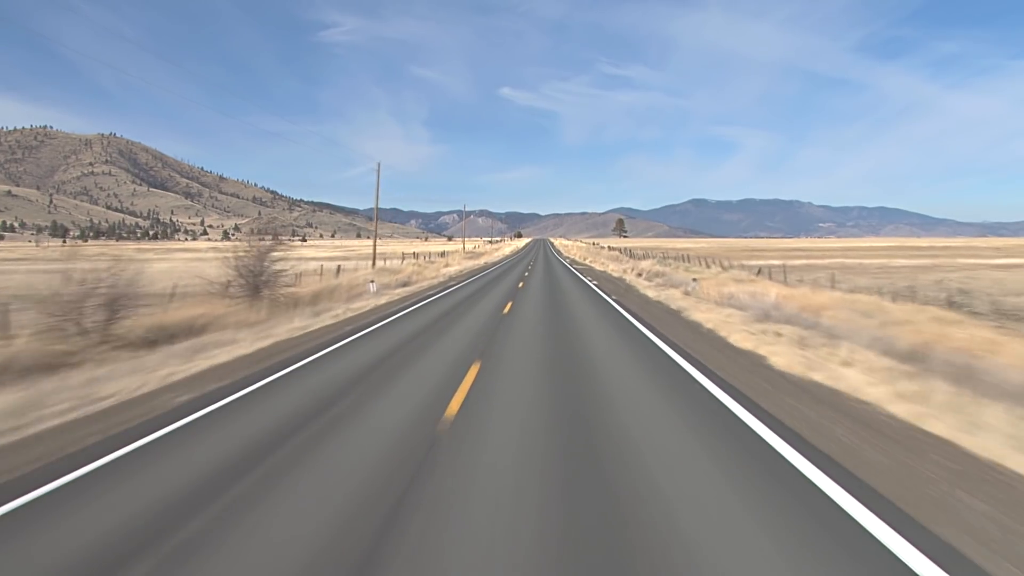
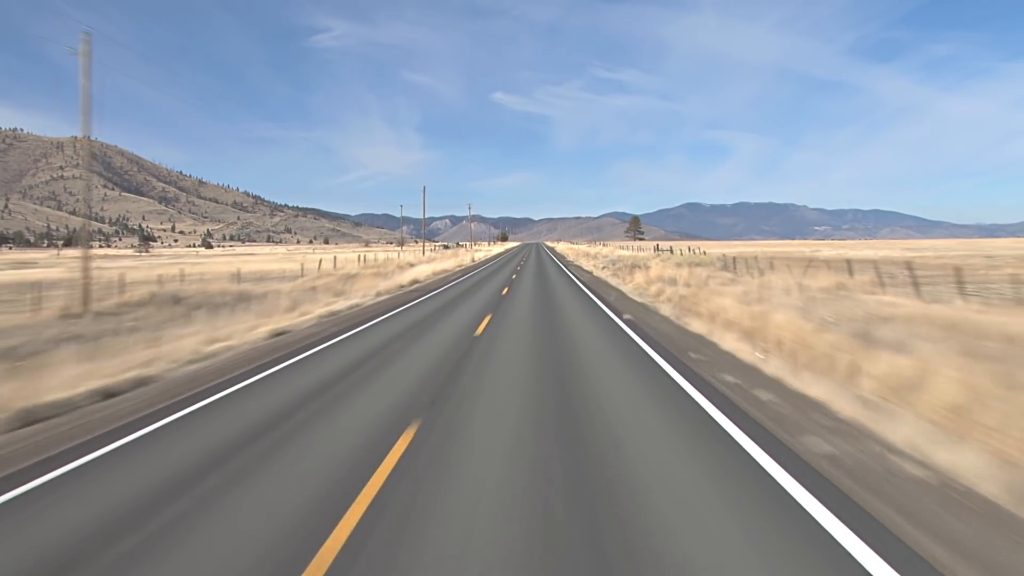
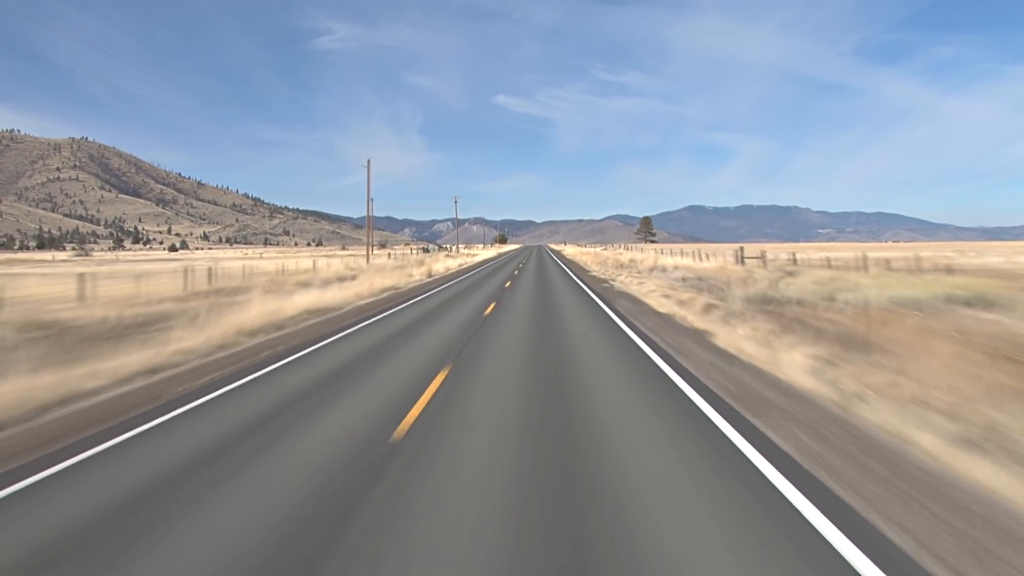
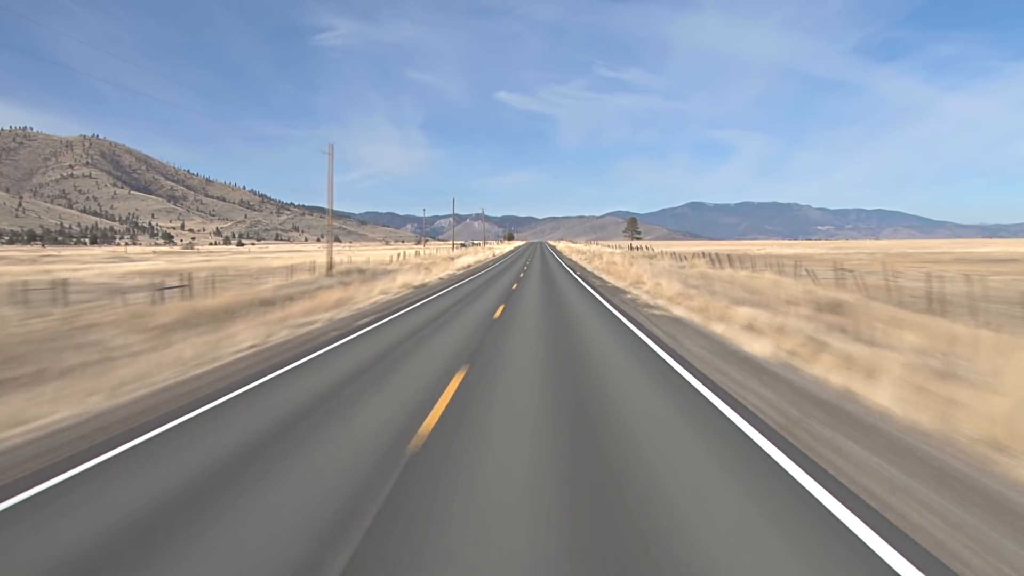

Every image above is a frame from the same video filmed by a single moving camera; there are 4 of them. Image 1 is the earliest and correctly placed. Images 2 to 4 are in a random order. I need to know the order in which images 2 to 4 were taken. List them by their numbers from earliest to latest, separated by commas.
4, 2, 3
